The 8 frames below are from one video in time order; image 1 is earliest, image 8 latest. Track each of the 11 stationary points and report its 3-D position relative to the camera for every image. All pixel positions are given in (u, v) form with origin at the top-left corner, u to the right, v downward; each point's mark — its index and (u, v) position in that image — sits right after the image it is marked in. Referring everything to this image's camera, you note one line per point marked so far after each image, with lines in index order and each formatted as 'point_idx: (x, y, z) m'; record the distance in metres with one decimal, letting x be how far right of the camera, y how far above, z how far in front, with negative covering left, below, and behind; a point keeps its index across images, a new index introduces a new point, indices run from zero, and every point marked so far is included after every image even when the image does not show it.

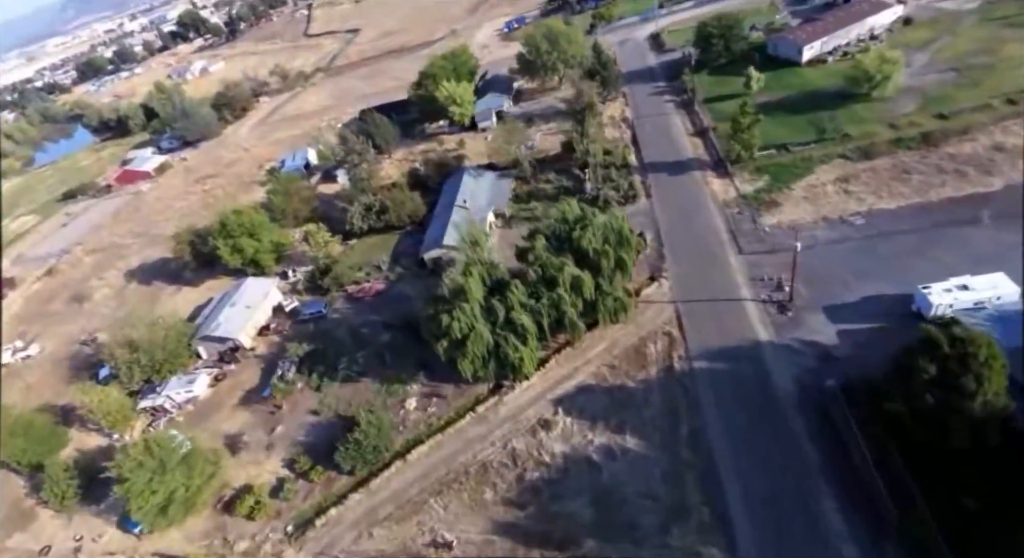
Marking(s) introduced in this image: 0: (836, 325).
0: (+9.0, -1.3, +16.5) m
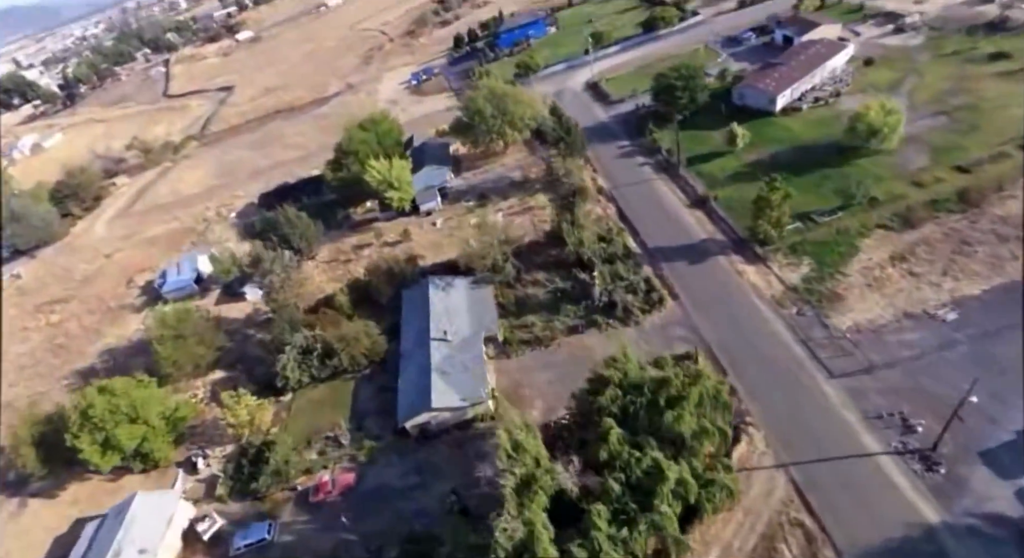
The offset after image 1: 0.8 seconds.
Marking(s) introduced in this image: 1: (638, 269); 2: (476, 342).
0: (+10.4, -4.3, +12.4) m
1: (+4.2, +0.3, +19.7) m
2: (-1.1, -1.9, +17.4) m
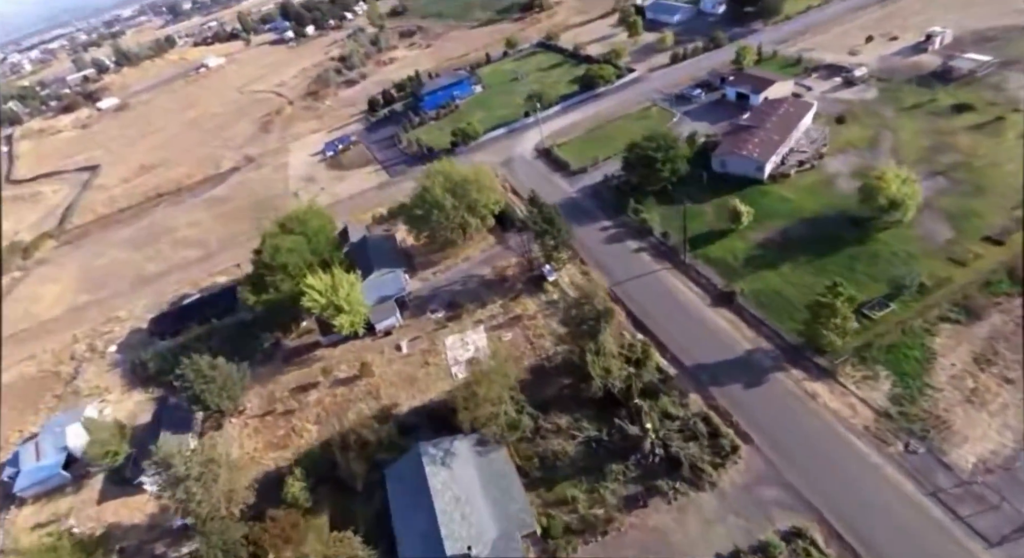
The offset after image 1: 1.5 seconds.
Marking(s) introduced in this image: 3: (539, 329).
0: (+12.3, -6.7, +9.2) m
1: (+4.6, -3.2, +15.6) m
2: (0.0, -5.7, +12.4) m
3: (+0.9, -1.6, +19.3) m
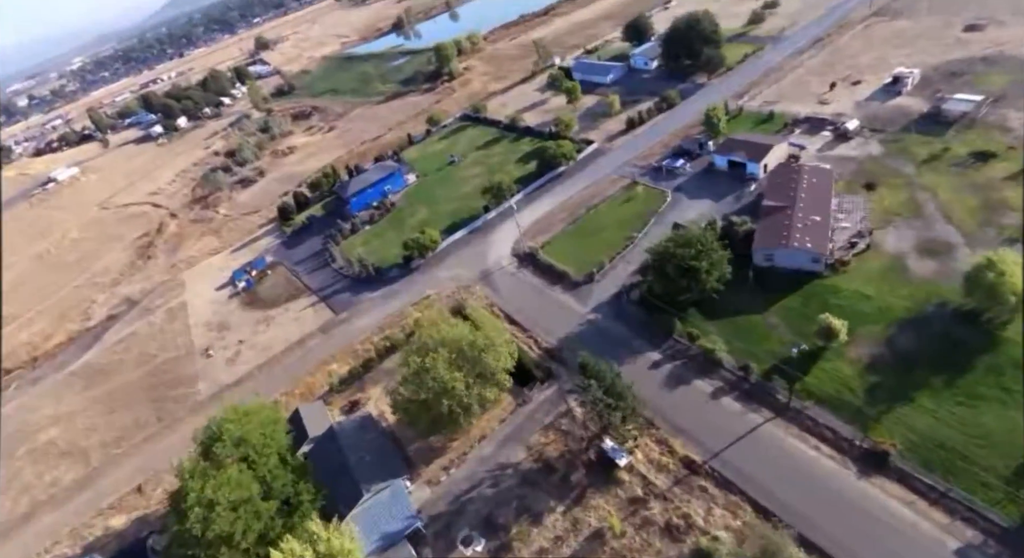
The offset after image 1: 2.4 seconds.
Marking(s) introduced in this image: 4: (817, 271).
0: (+16.3, -8.6, +5.0) m
1: (+7.2, -6.9, +10.2) m
2: (+3.6, -9.7, +6.1) m
3: (+2.8, -6.2, +13.3) m
4: (+10.1, +0.3, +19.6) m
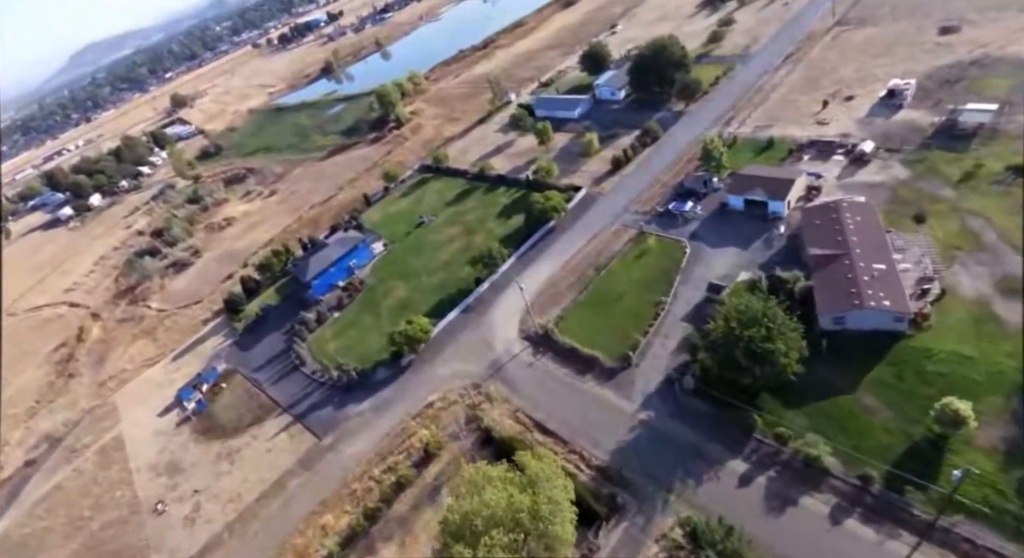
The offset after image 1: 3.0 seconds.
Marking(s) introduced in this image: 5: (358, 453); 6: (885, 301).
0: (+19.4, -8.9, +2.4) m
1: (+9.7, -8.5, +6.8) m
2: (+6.9, -11.5, +2.3) m
3: (+5.0, -8.4, +9.5) m
4: (+10.8, -1.4, +16.7) m
5: (-4.9, -5.5, +18.8) m
6: (+10.4, -0.6, +16.7) m
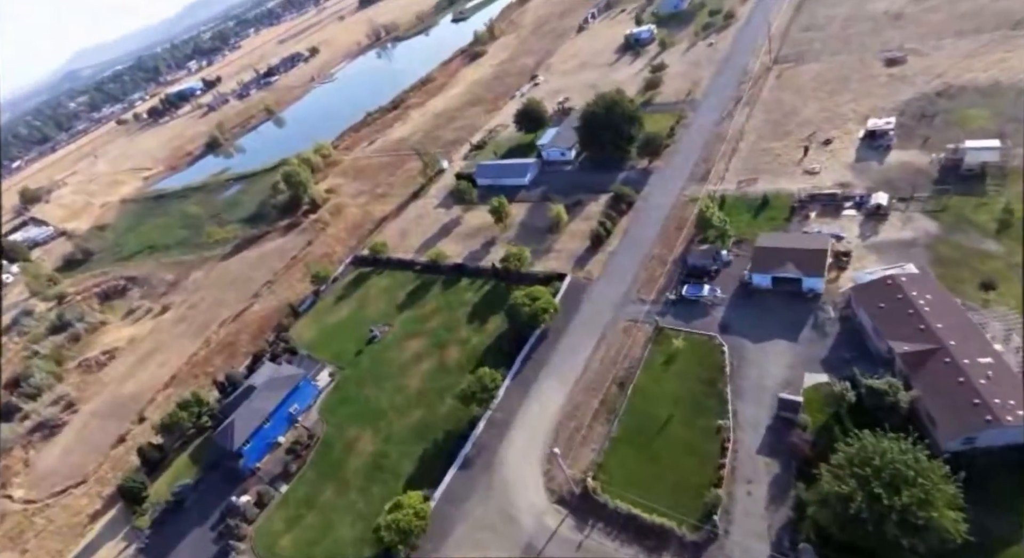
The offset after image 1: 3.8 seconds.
0: (+23.5, -9.0, +0.2) m
1: (+13.3, -10.1, +3.0) m
2: (+11.6, -13.1, -2.0) m
3: (+8.2, -10.8, +5.0) m
4: (+12.0, -3.7, +13.3) m
5: (-3.2, -9.9, +12.7) m
6: (+11.4, -2.9, +13.3) m
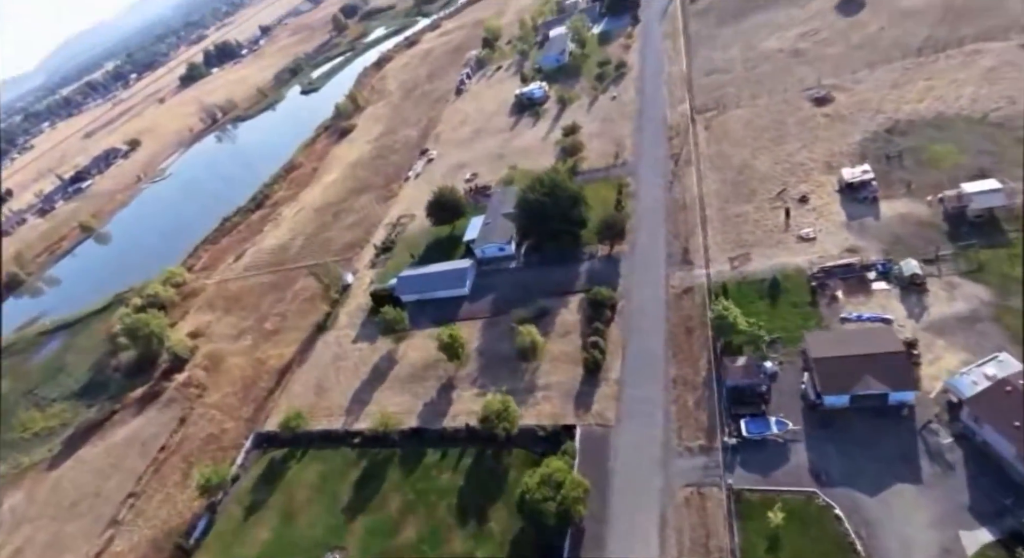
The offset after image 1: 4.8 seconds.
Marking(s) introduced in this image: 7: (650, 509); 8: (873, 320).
0: (+29.0, -7.7, -0.7) m
1: (+18.8, -10.8, -0.2) m
2: (+18.8, -13.6, -5.7) m
3: (+13.7, -12.5, +0.5) m
4: (+14.2, -5.6, +9.8) m
5: (+0.9, -14.2, +5.5) m
6: (+13.5, -5.0, +9.7) m
7: (+3.5, -6.0, +15.6) m
8: (+11.0, -1.3, +18.2) m
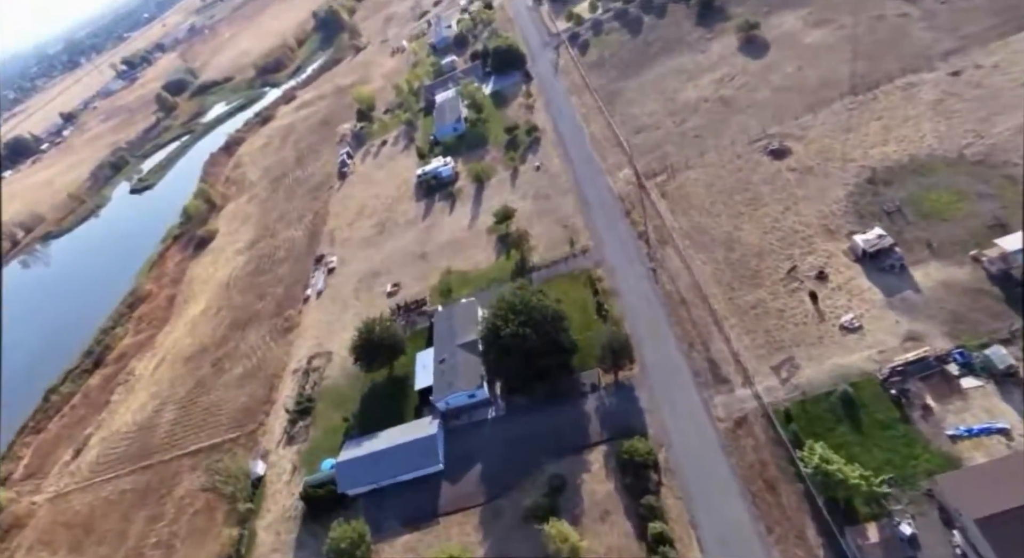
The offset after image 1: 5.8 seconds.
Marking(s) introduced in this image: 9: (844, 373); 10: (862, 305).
0: (+34.0, -5.8, -0.3) m
1: (+24.7, -10.4, -2.2) m
2: (+26.3, -12.7, -7.7) m
3: (+19.9, -13.0, -2.7) m
4: (+17.3, -6.9, +6.8) m
5: (+6.9, -17.1, -0.7) m
6: (+16.6, -6.4, +6.6) m
7: (+5.9, -9.4, +10.1) m
8: (+11.8, -3.9, +14.5) m
9: (+9.4, -2.7, +17.1) m
10: (+11.0, -0.8, +18.8) m
